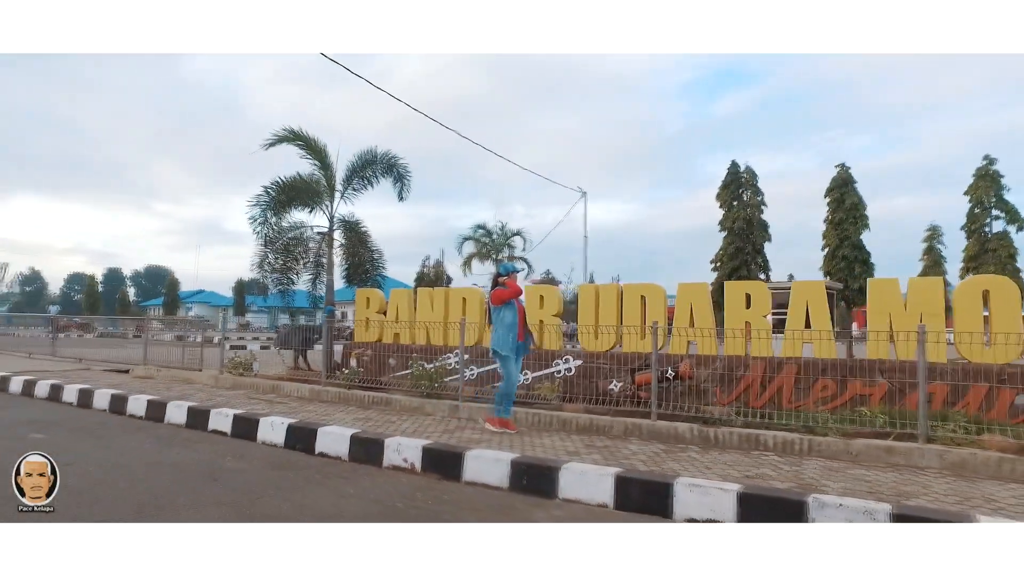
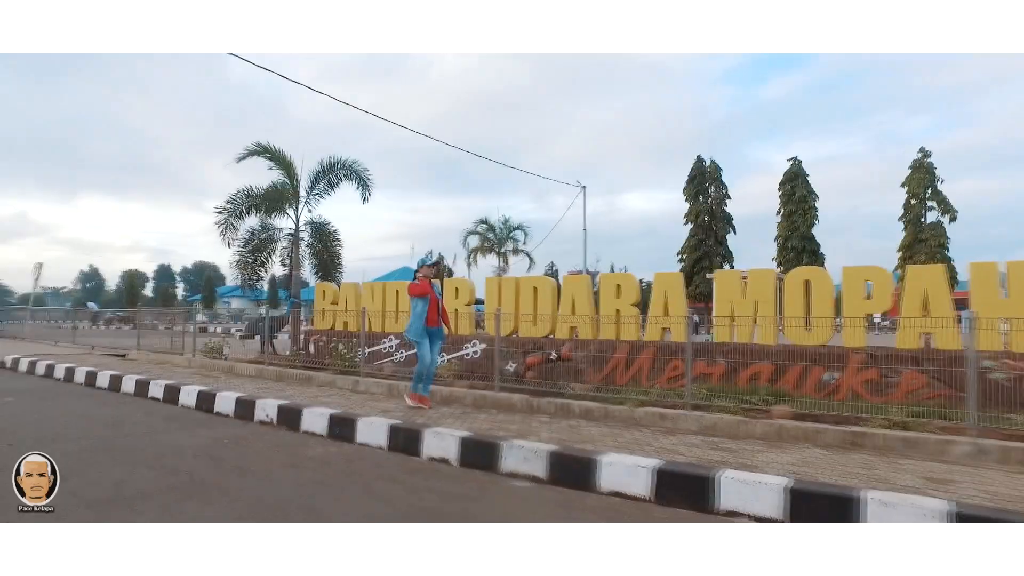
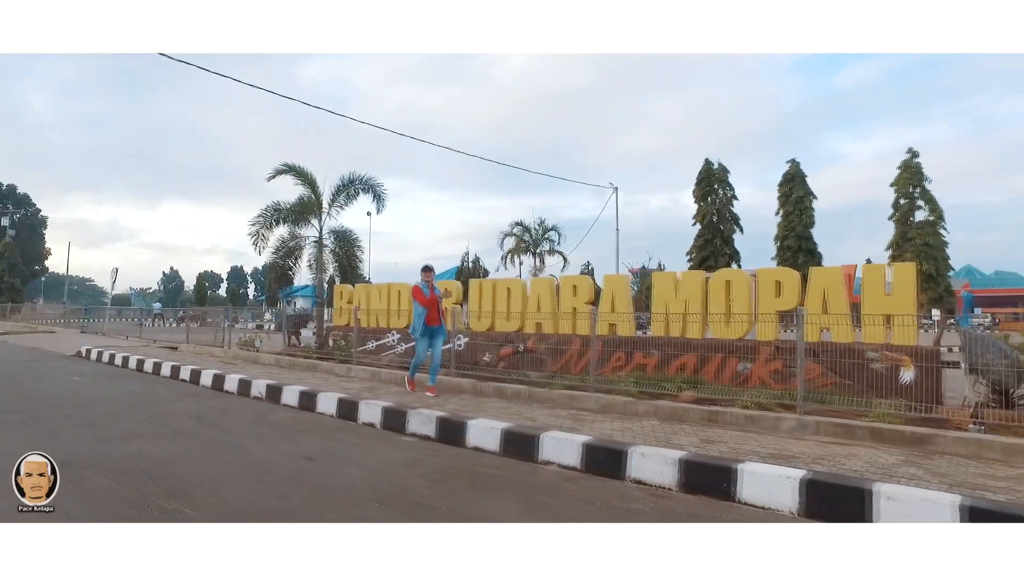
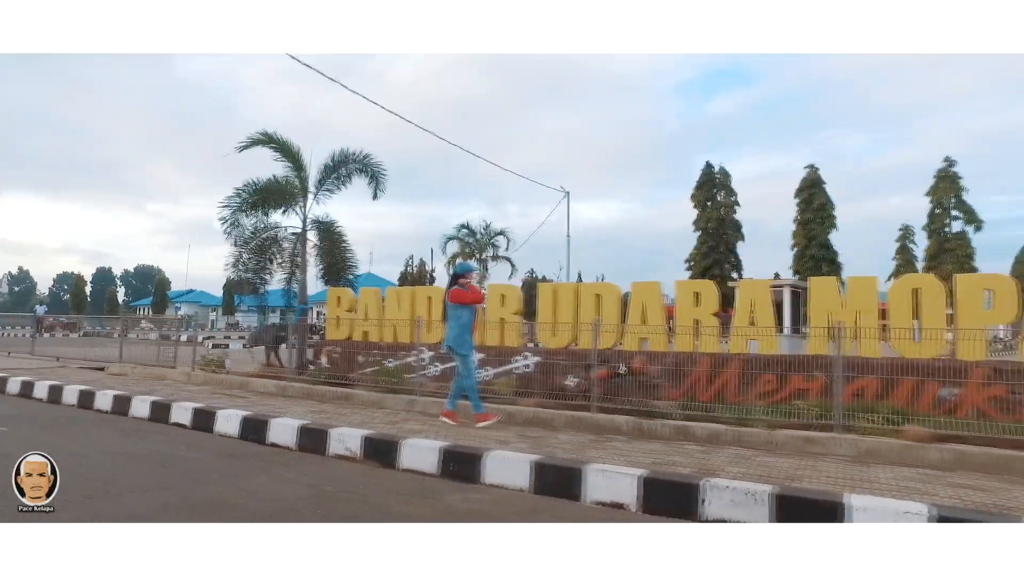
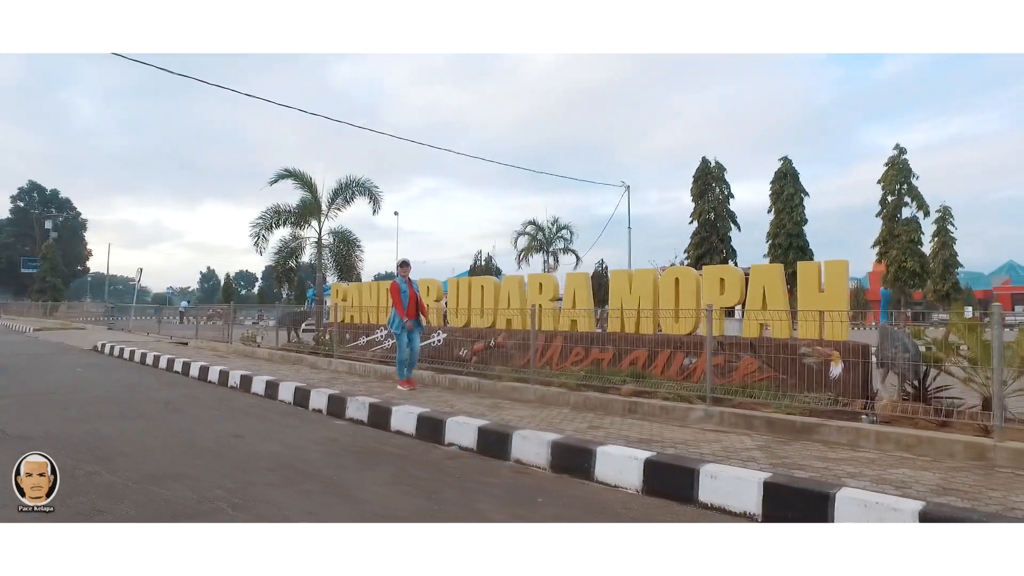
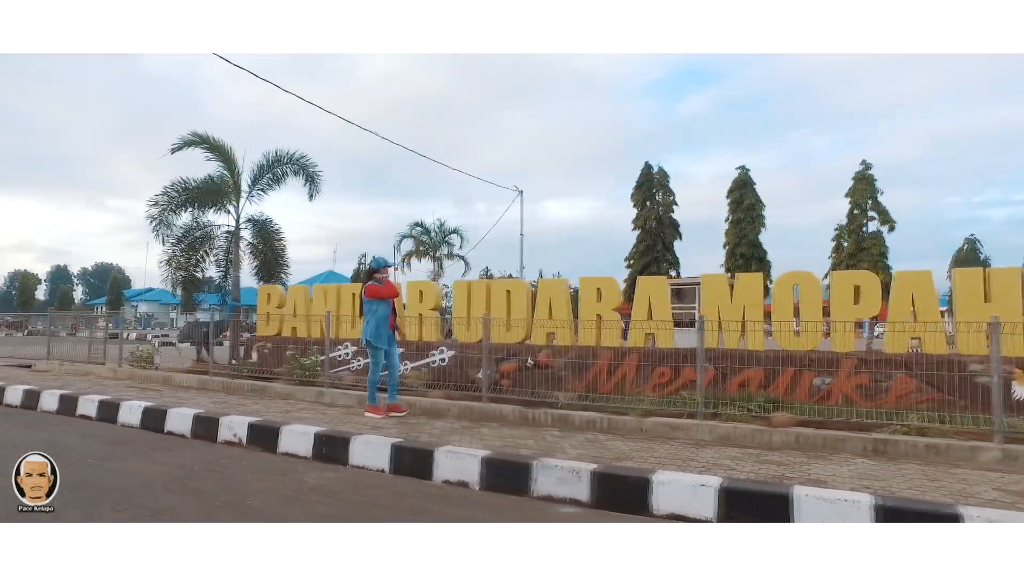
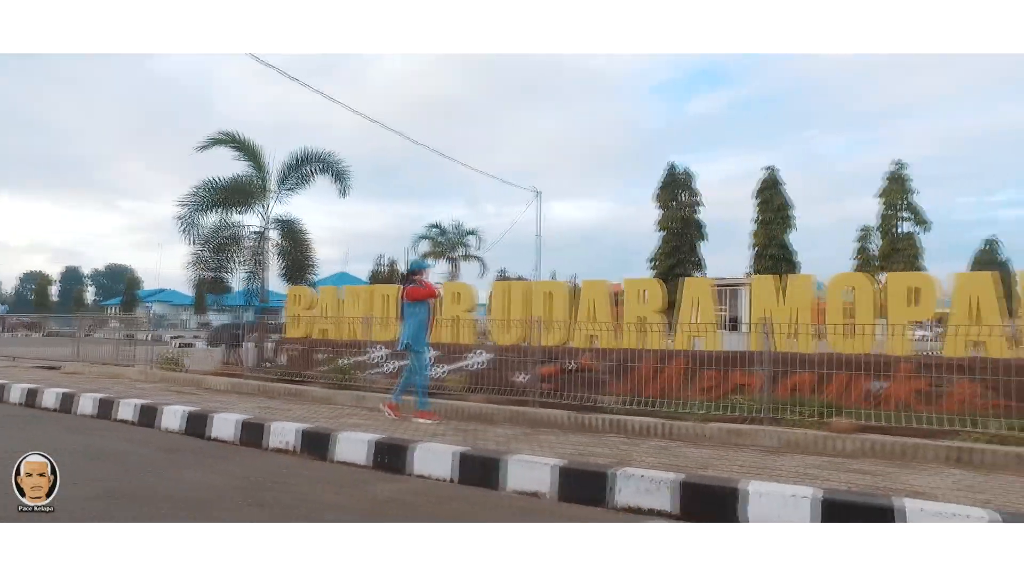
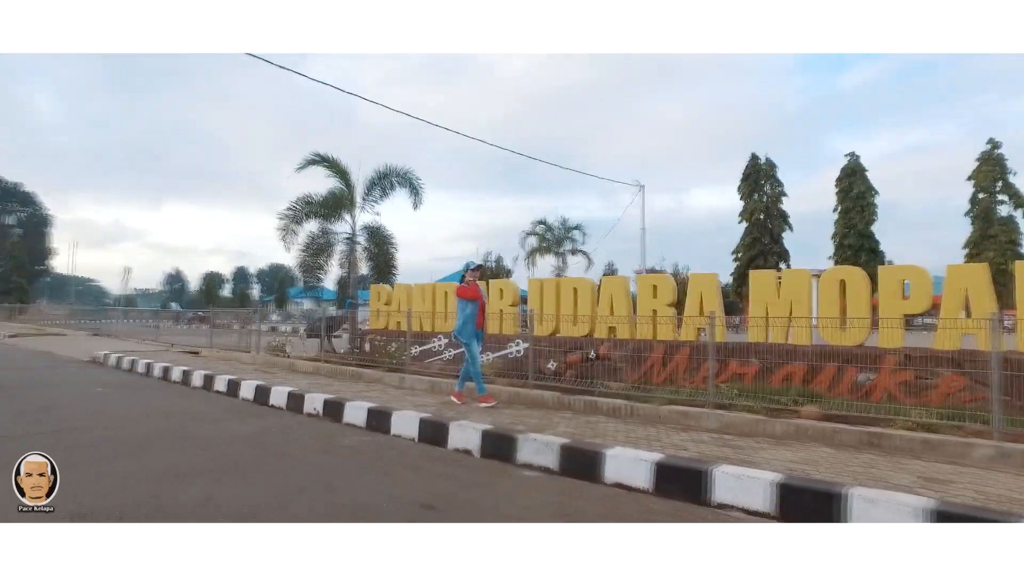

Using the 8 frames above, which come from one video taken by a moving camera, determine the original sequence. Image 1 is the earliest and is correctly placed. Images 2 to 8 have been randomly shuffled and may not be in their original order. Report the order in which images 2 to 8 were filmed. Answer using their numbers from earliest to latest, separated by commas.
4, 7, 6, 2, 8, 3, 5
